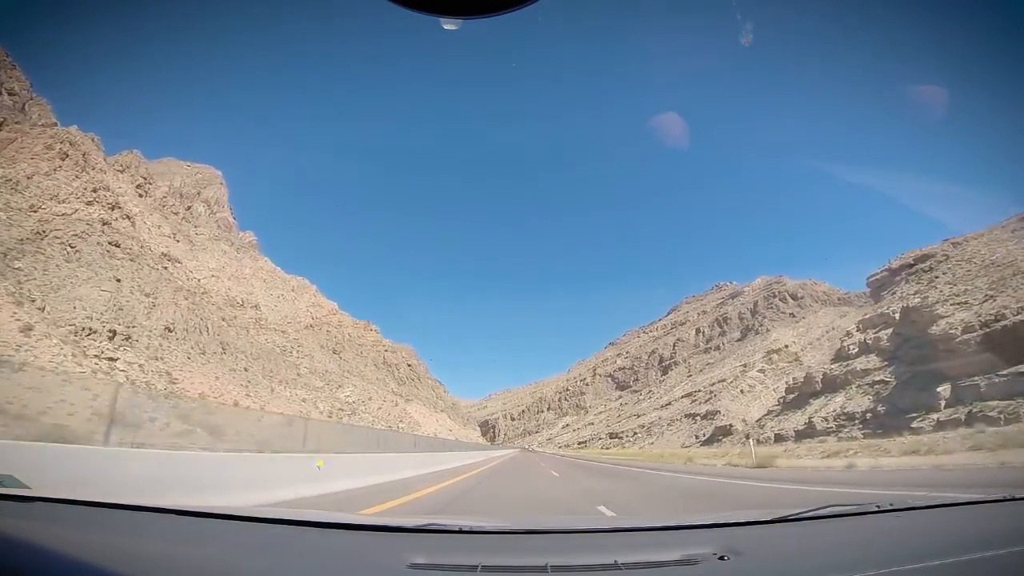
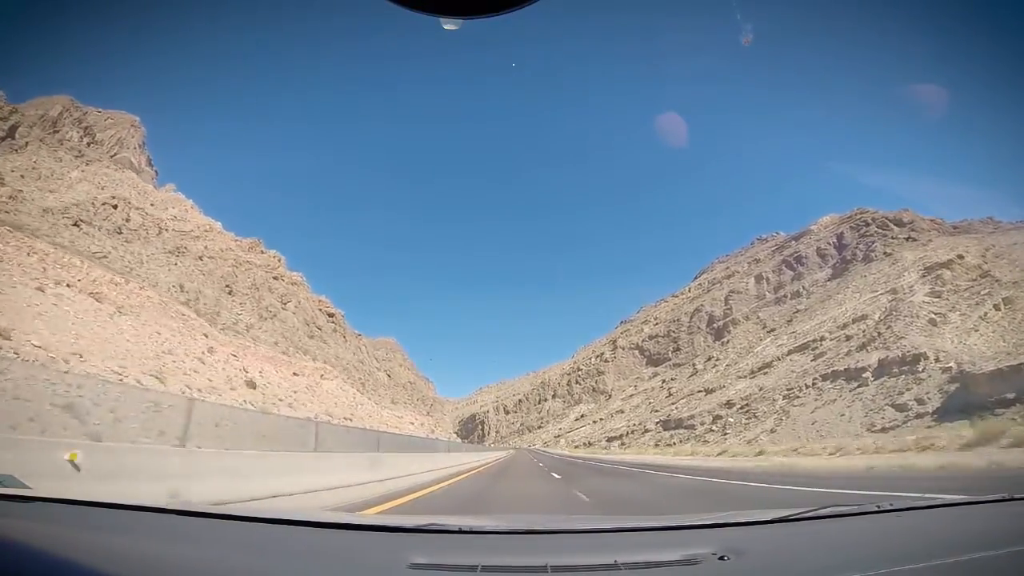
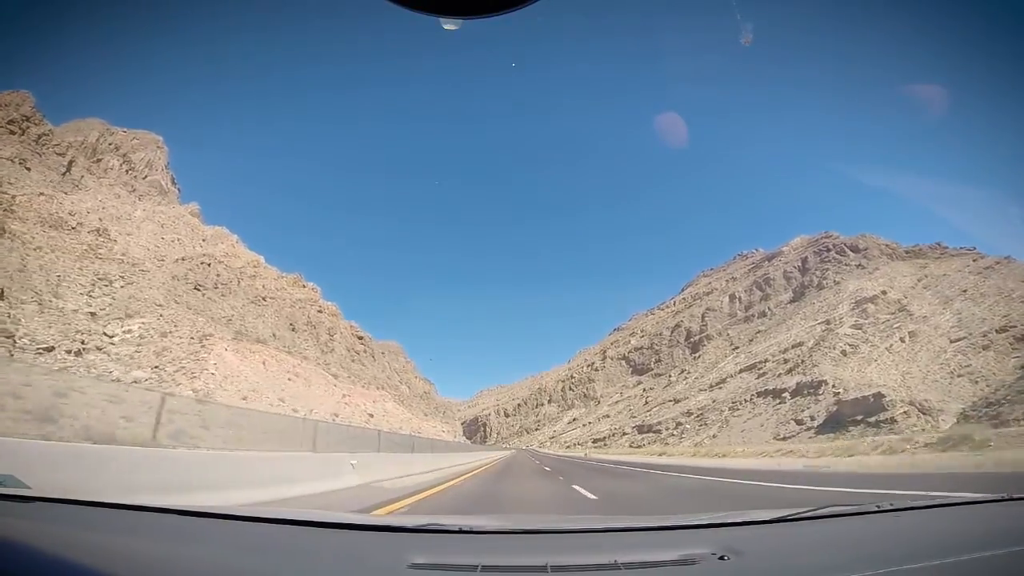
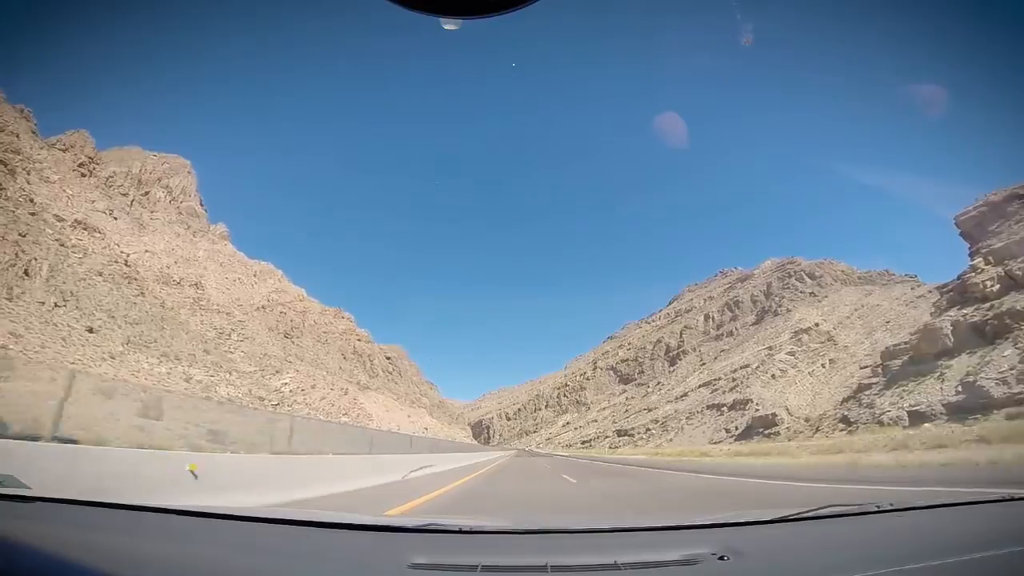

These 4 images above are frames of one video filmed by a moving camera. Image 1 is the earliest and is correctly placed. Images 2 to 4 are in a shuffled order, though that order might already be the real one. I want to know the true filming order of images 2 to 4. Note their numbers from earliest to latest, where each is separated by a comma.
4, 3, 2
